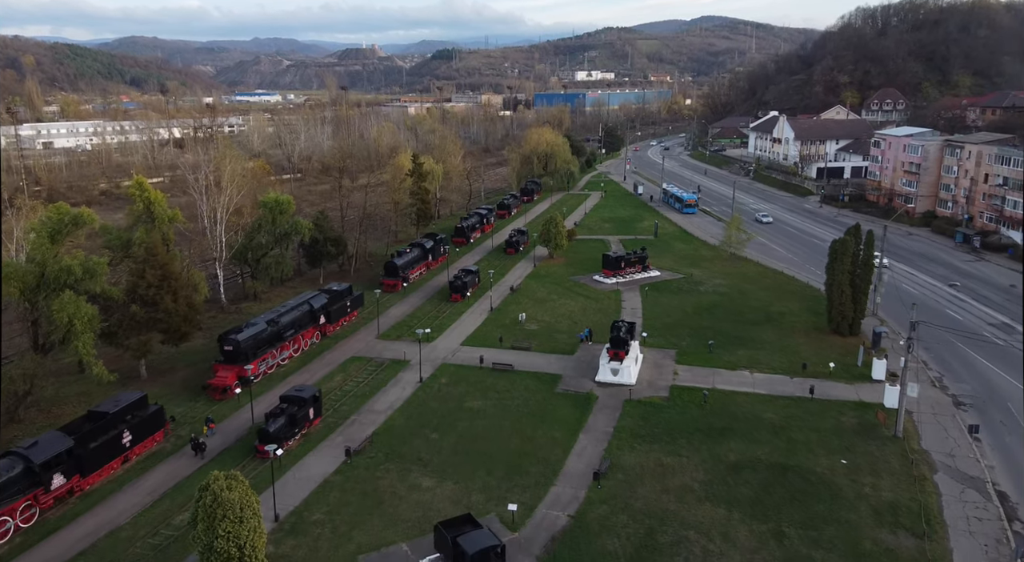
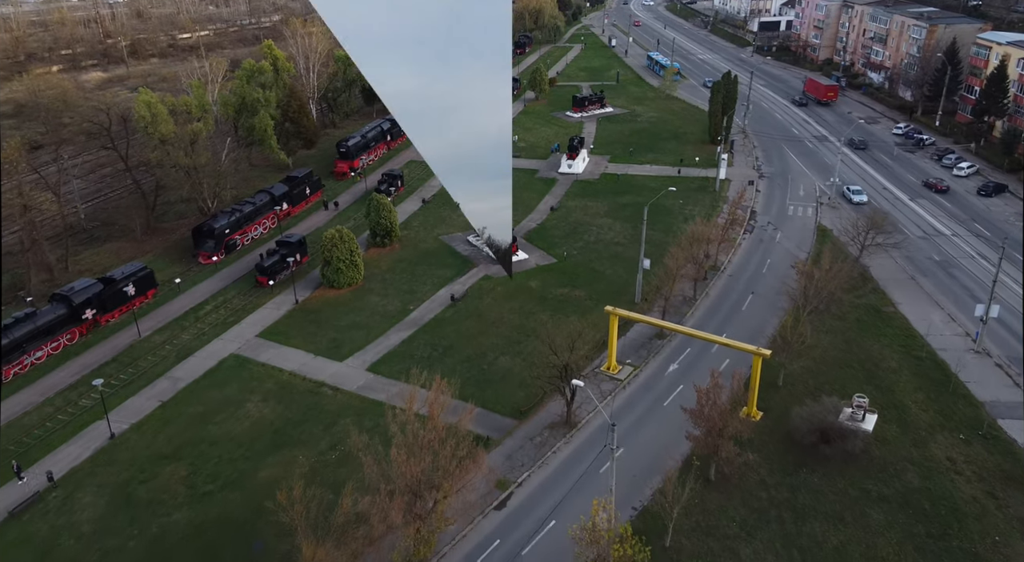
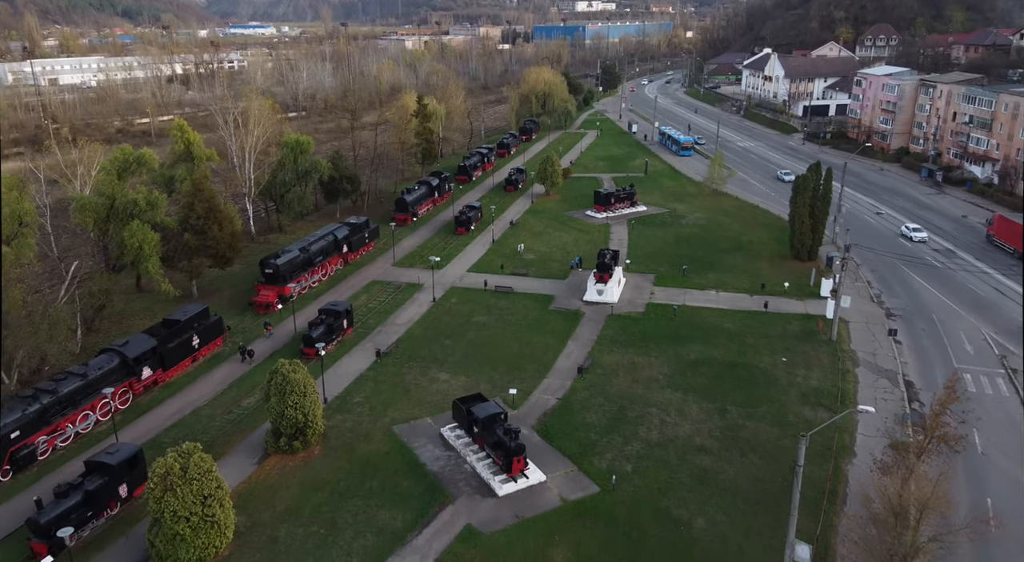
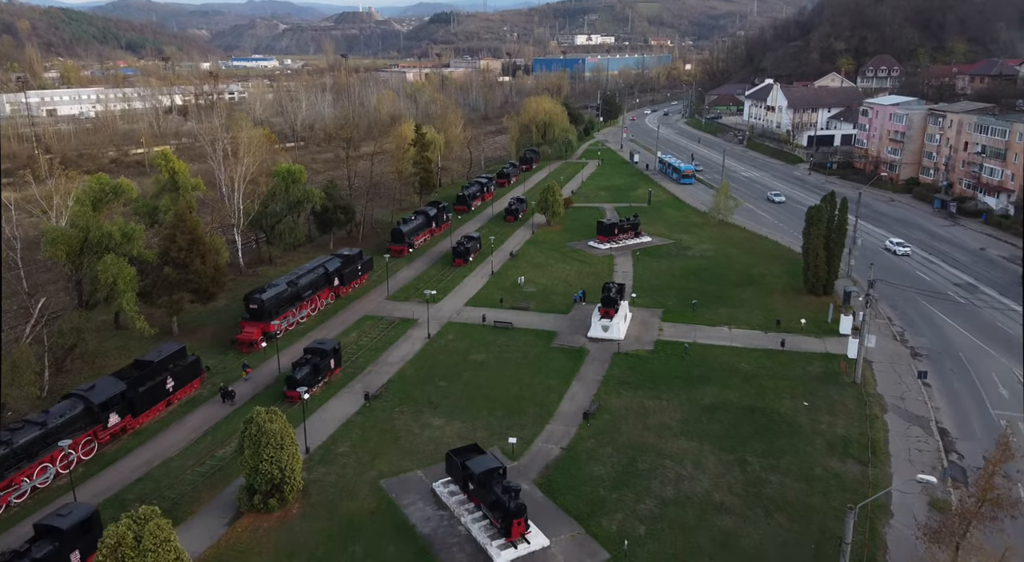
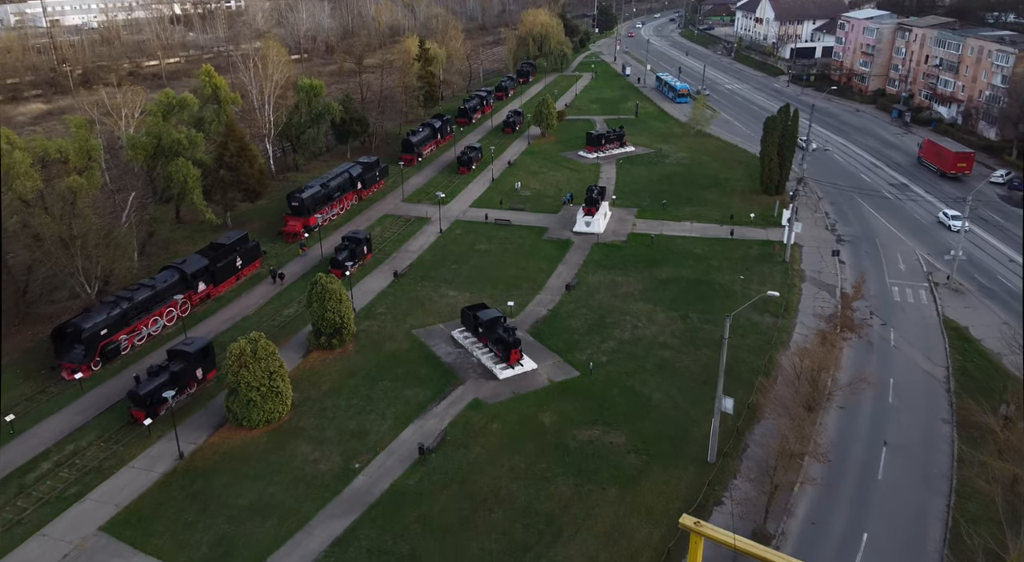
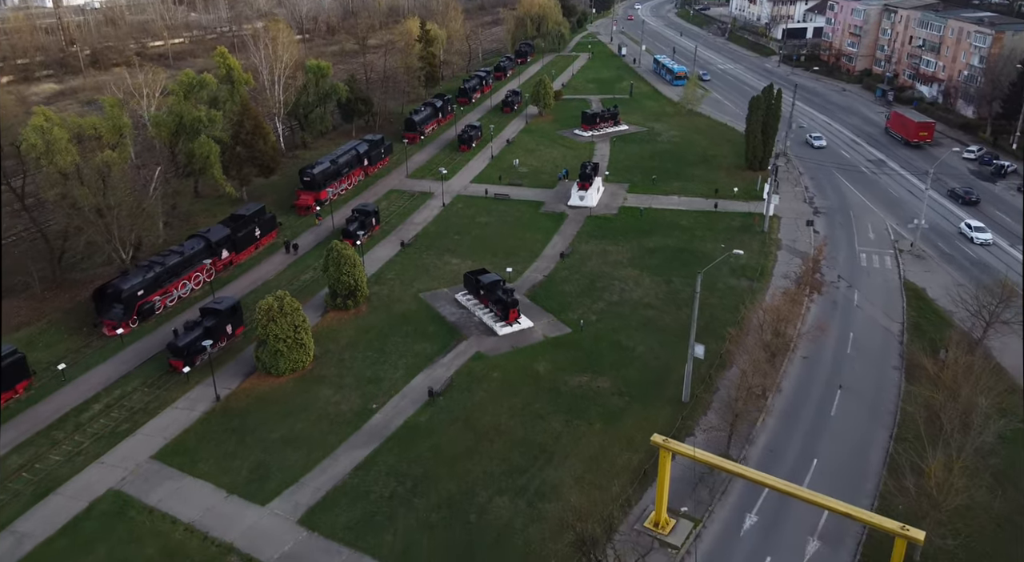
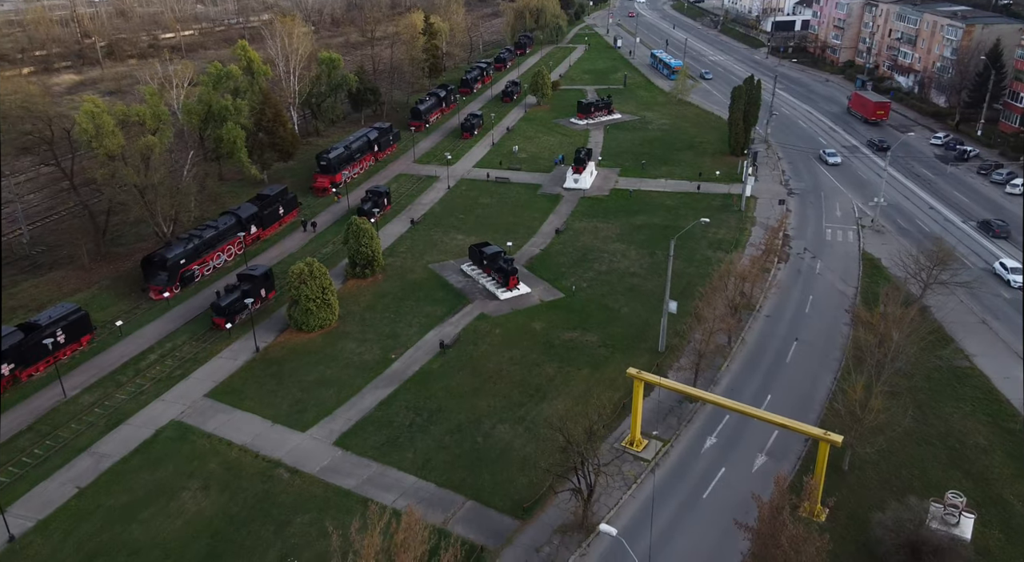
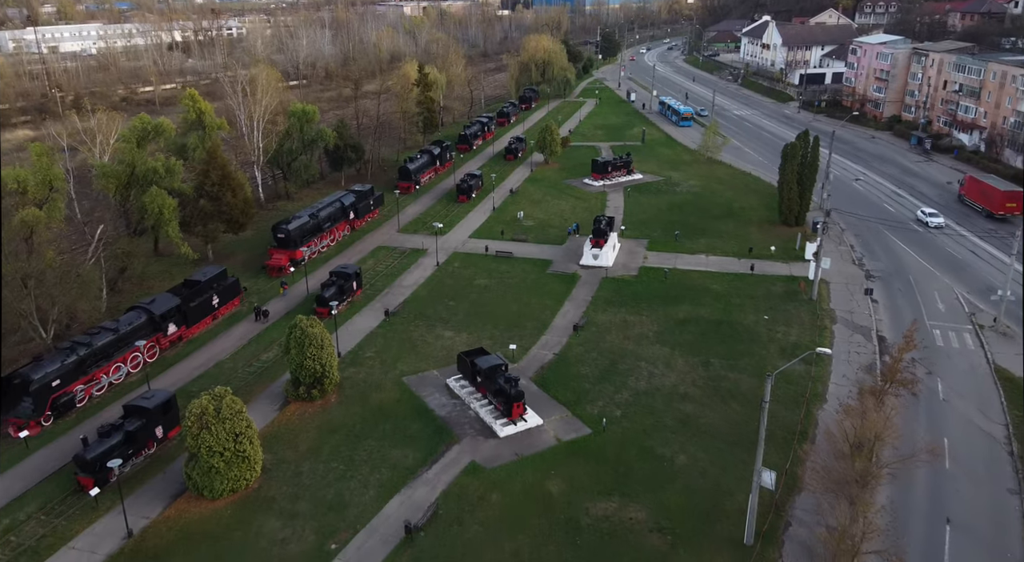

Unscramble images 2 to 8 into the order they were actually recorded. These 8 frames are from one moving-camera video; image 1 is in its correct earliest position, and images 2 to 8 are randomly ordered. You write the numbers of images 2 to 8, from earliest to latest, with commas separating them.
4, 3, 8, 5, 6, 7, 2
